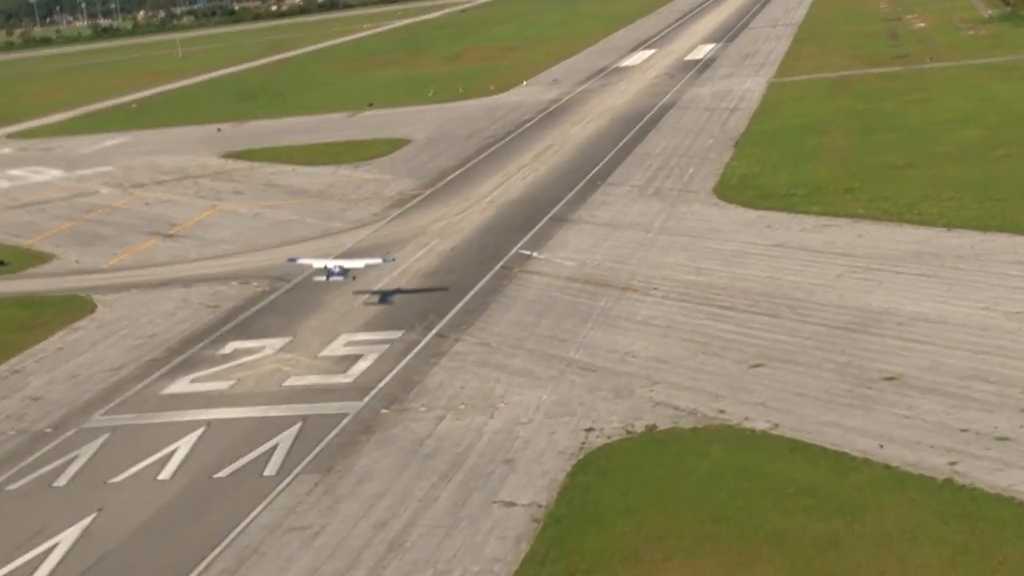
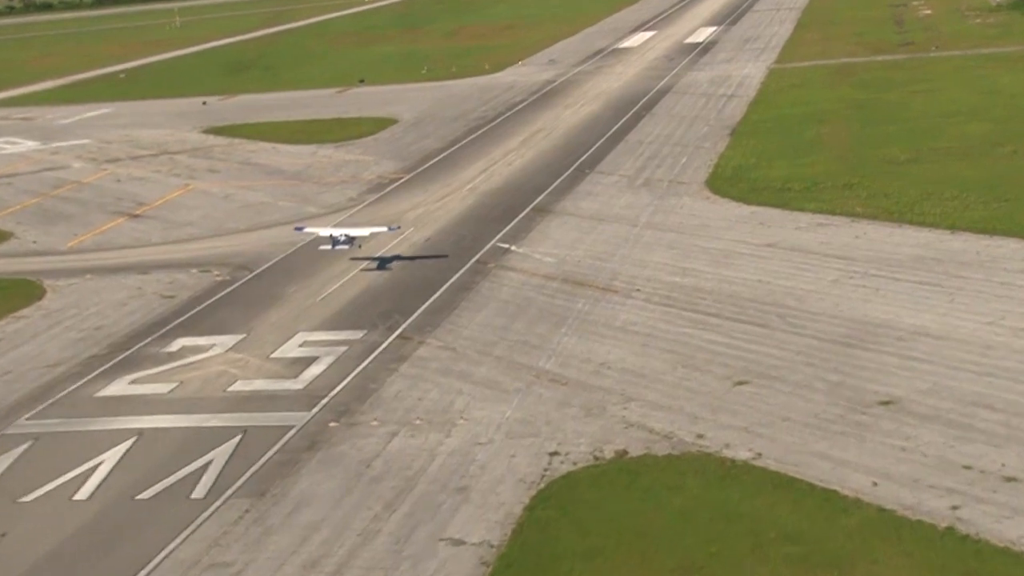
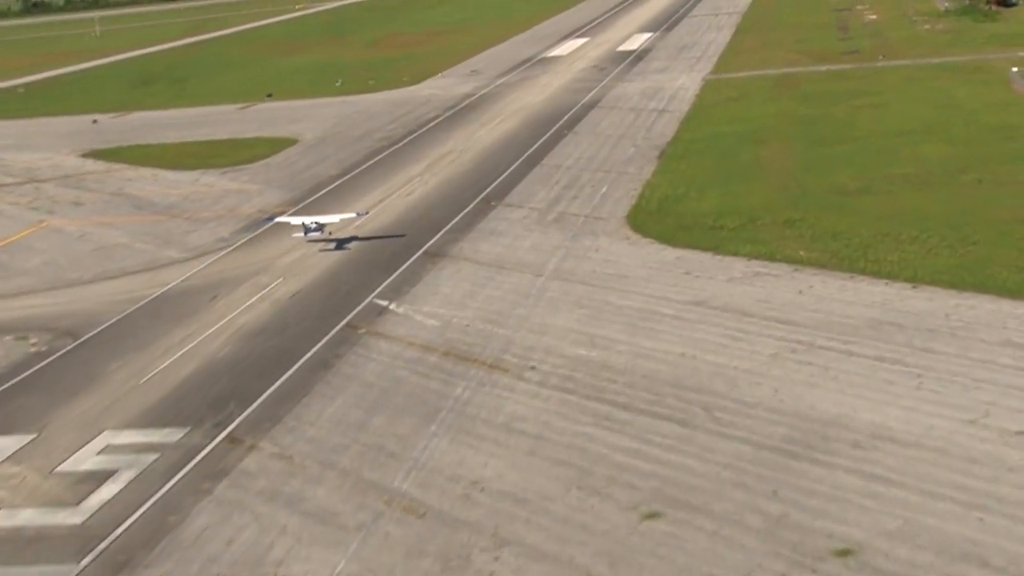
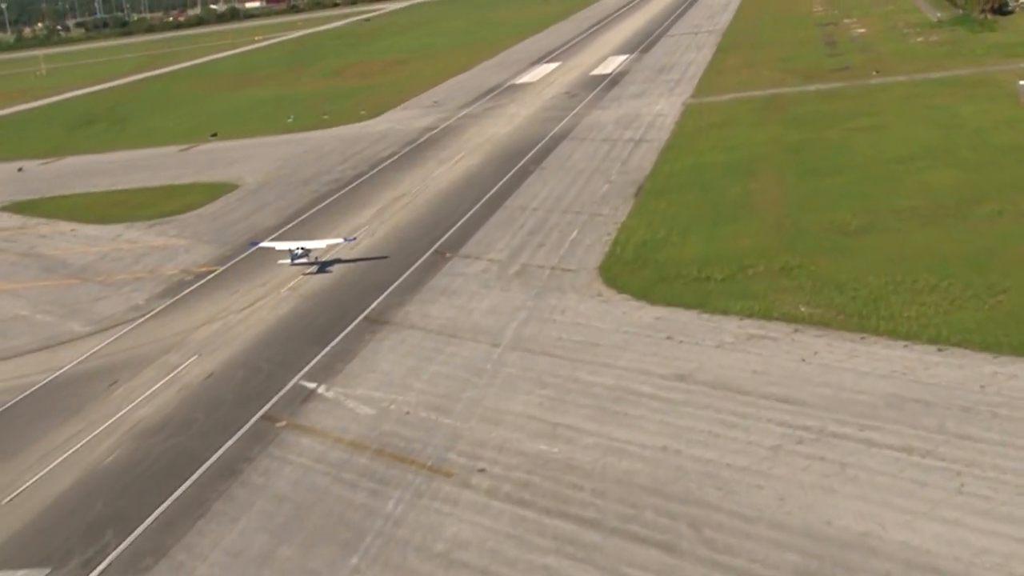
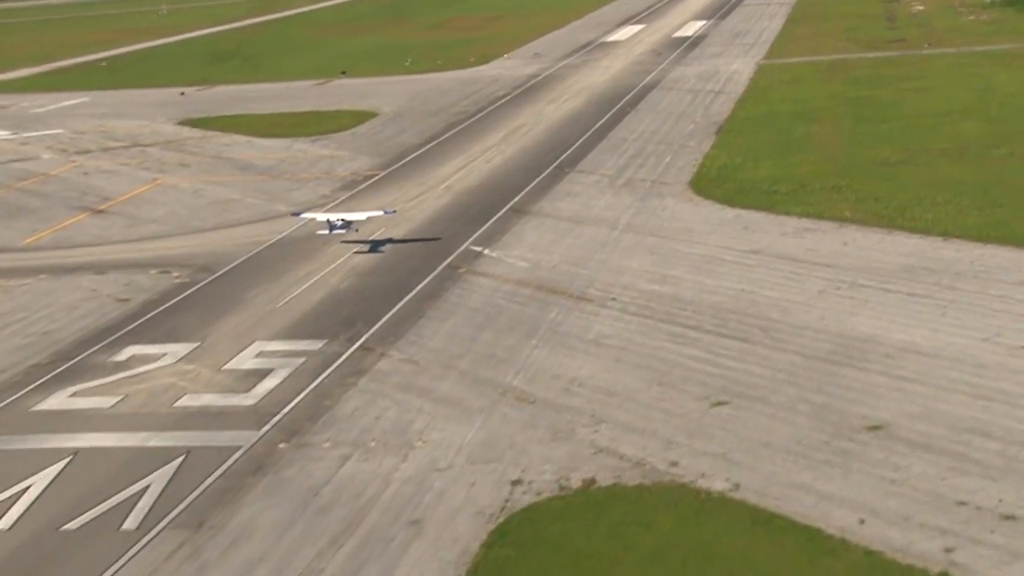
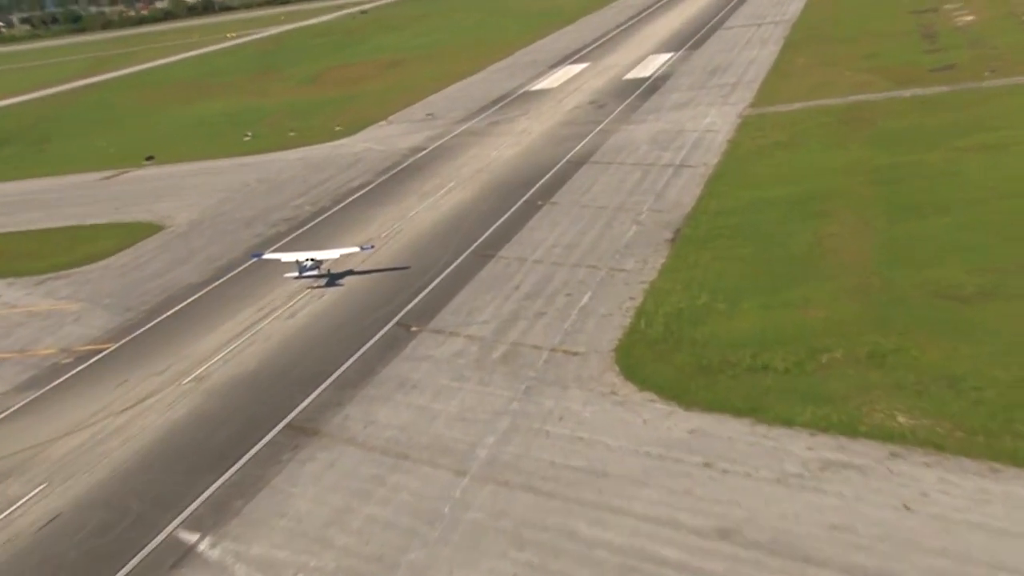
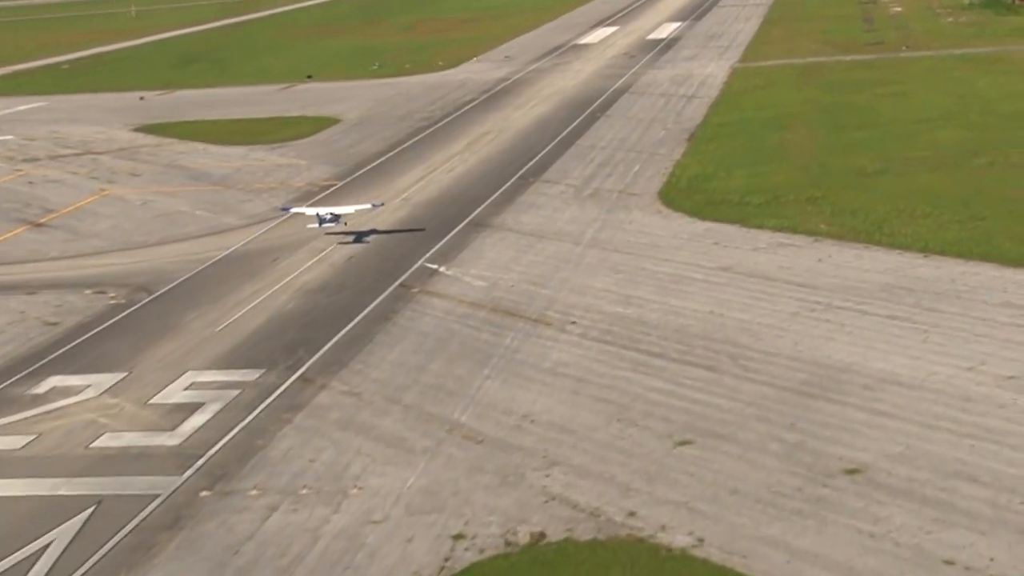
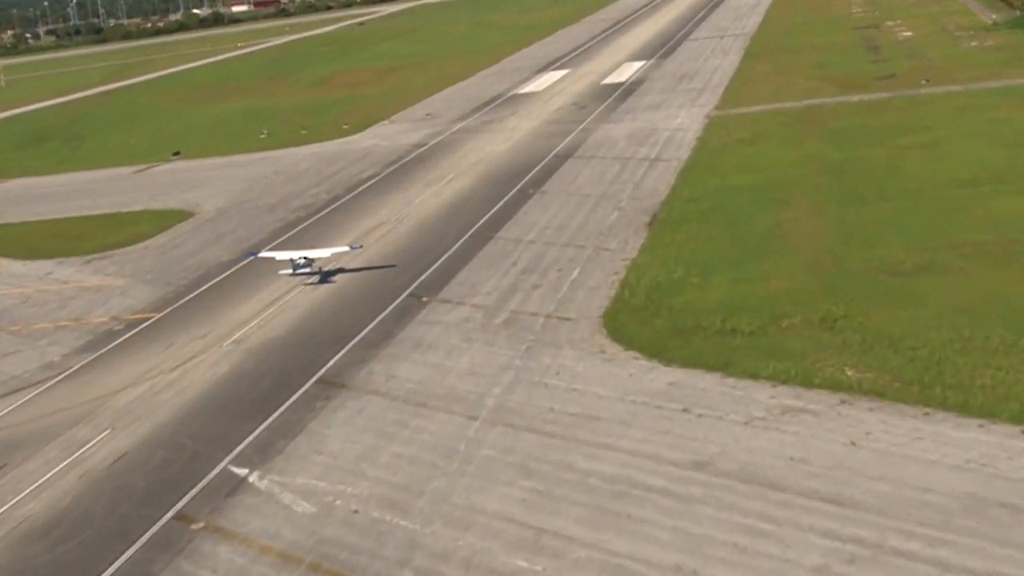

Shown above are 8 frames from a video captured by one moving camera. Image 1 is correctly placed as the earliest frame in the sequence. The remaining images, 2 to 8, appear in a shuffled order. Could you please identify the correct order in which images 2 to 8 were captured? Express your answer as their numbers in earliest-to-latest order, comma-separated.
2, 5, 7, 3, 4, 8, 6
